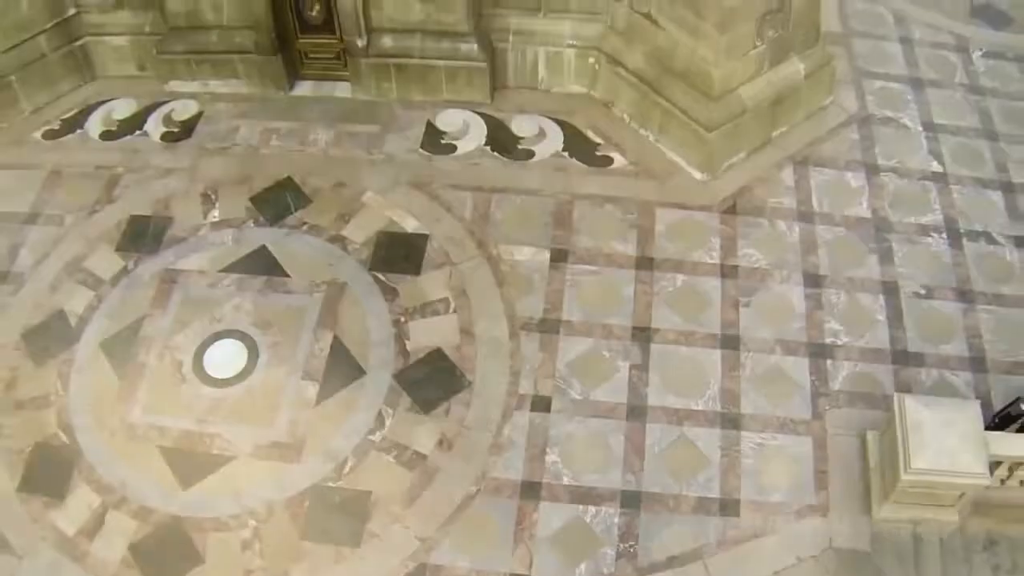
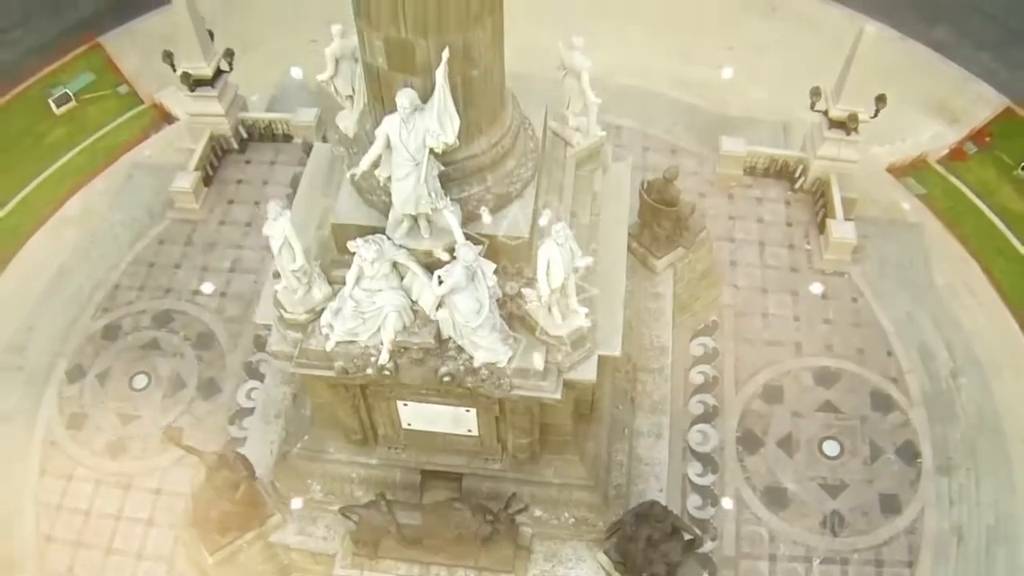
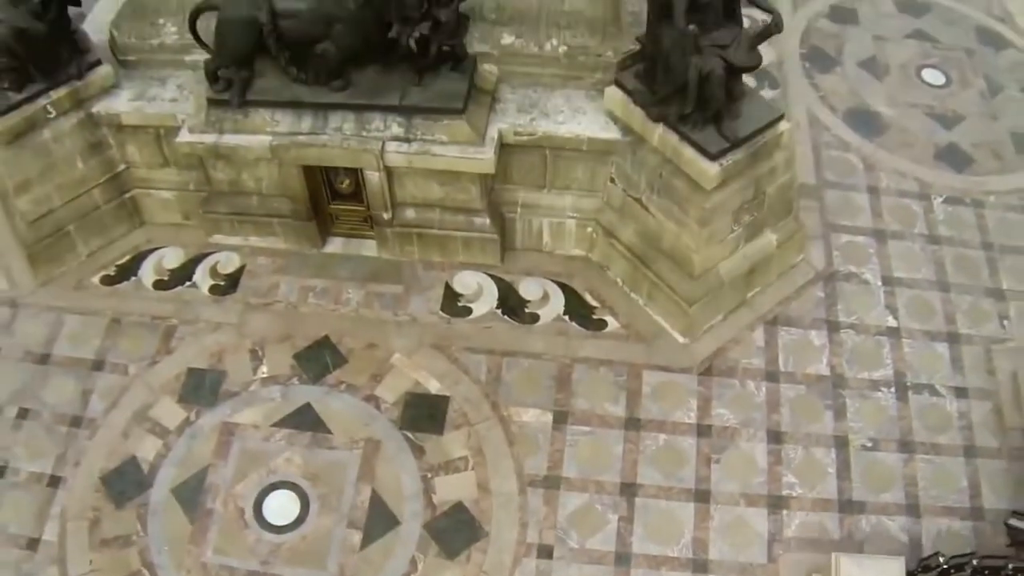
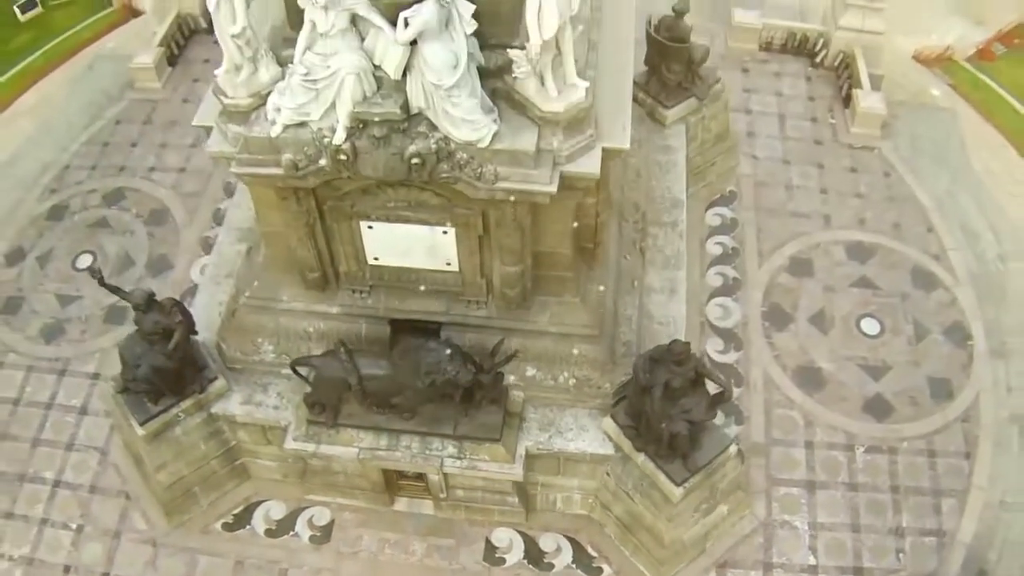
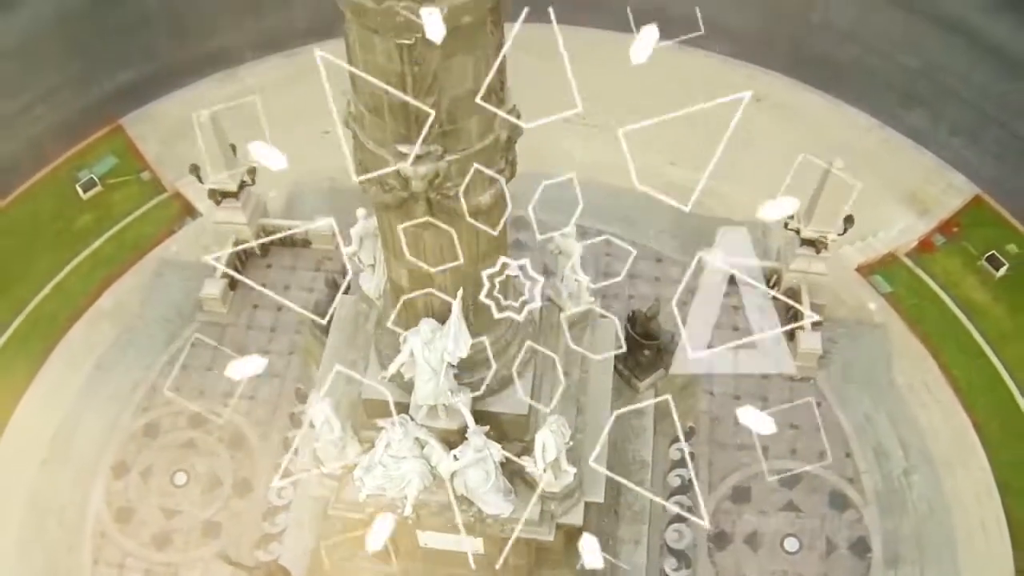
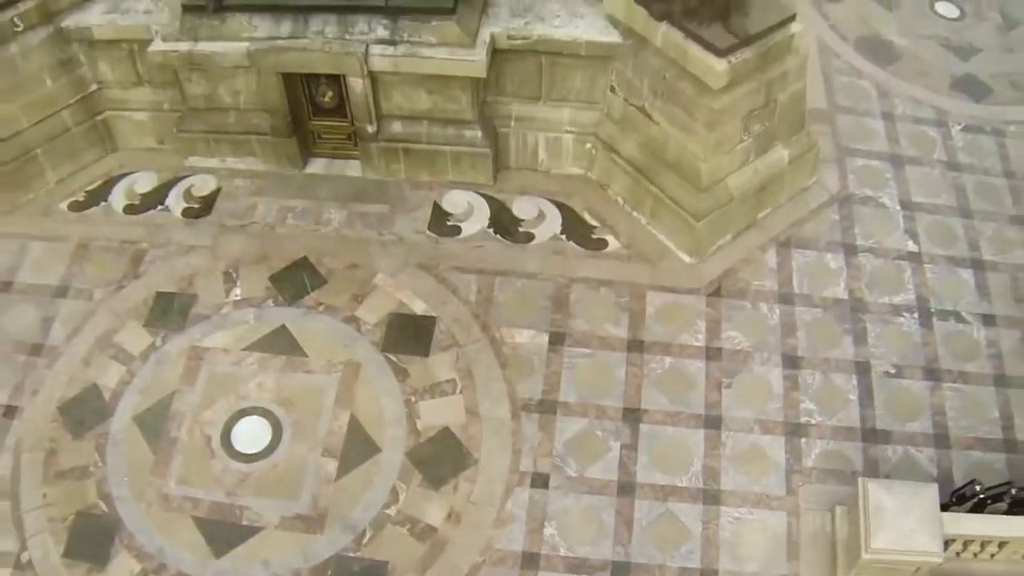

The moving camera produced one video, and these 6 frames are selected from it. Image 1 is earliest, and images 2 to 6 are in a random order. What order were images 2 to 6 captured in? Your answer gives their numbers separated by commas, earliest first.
6, 3, 4, 2, 5
